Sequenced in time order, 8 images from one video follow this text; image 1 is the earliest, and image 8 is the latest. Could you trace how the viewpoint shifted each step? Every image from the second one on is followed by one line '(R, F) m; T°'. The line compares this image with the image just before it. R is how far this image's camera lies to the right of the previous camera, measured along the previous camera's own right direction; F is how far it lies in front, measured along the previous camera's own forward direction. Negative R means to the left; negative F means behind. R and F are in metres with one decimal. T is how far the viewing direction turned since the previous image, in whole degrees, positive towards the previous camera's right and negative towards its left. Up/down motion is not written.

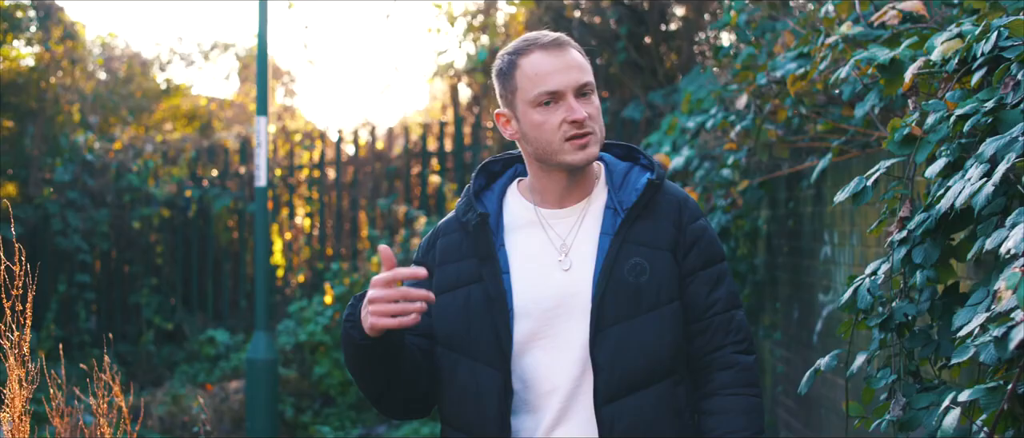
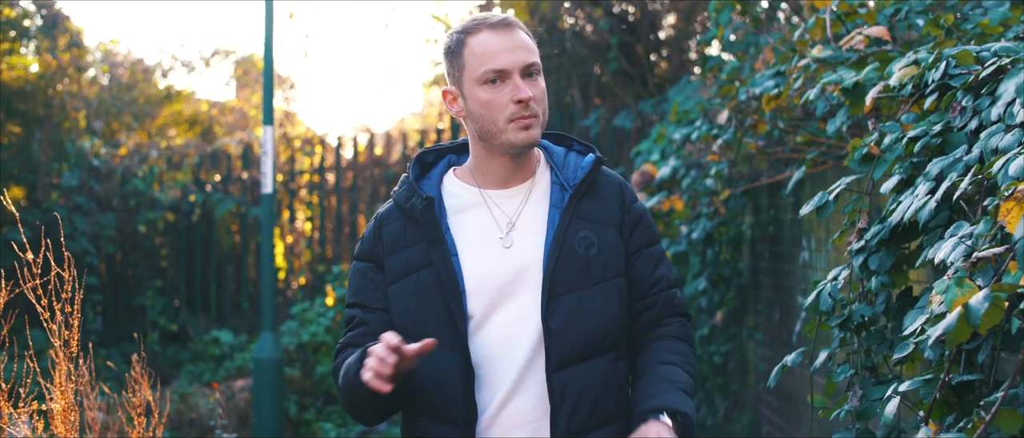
(0.0, -0.3) m; 0°
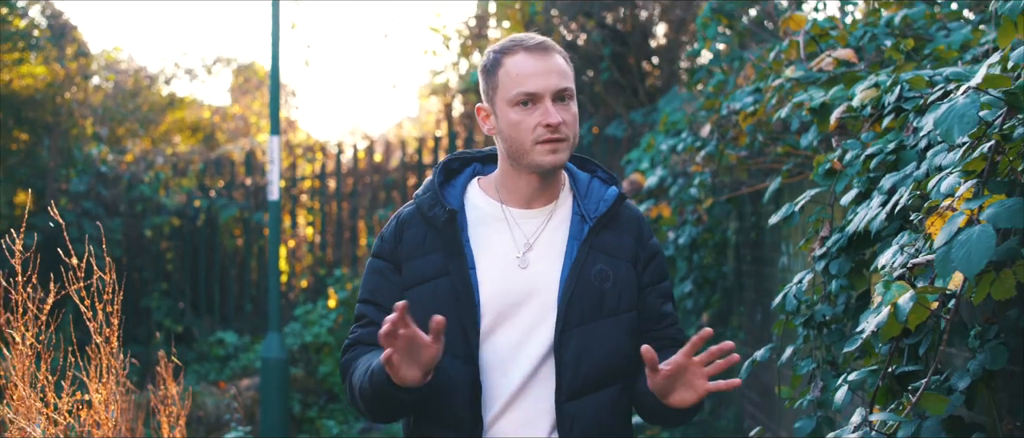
(0.0, -0.3) m; 0°
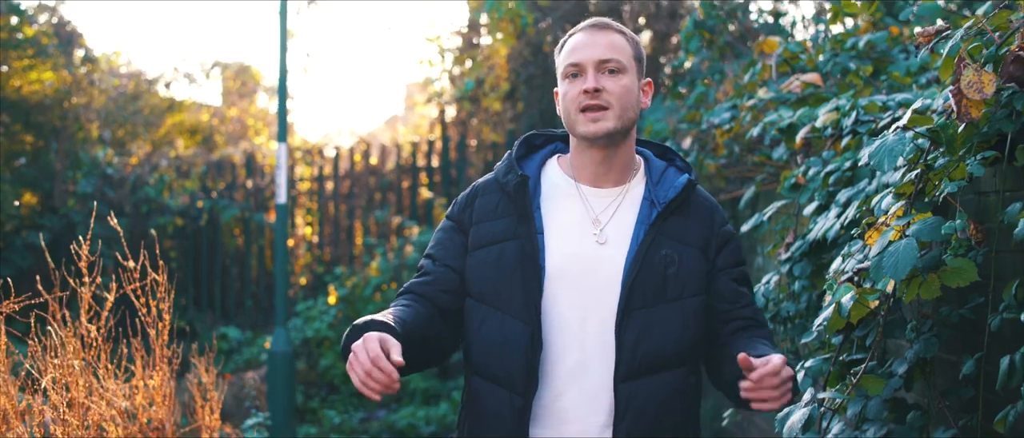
(0.0, -0.5) m; 0°
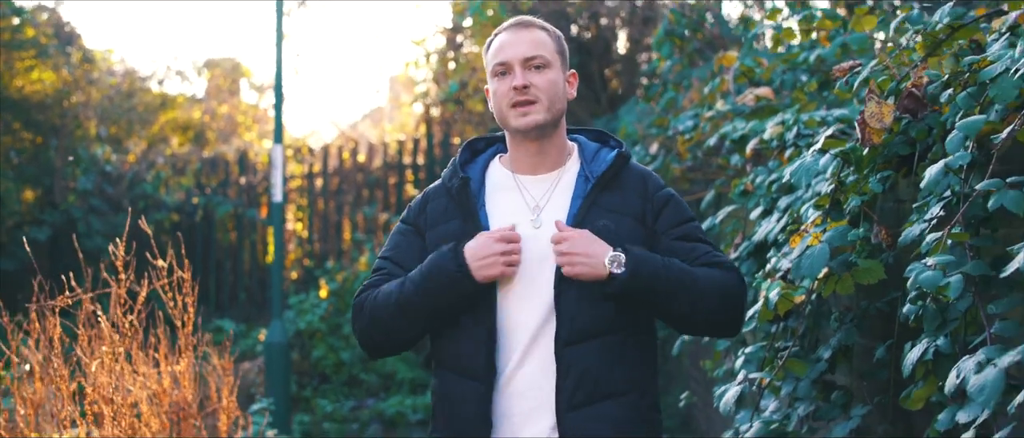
(0.0, -0.5) m; 0°
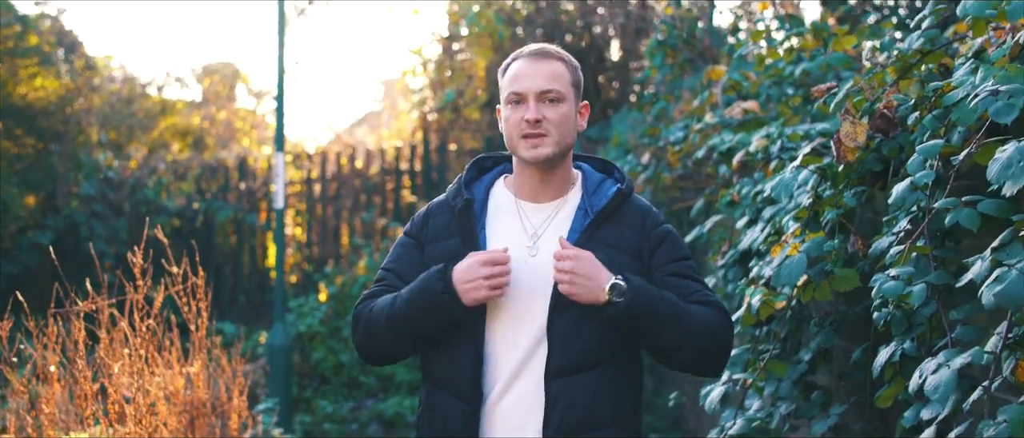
(0.0, -0.2) m; 0°
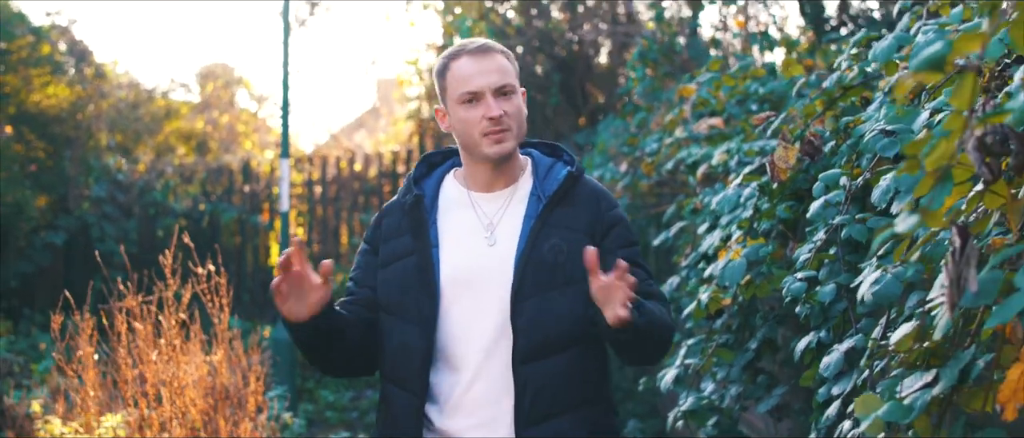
(0.0, -0.6) m; 0°
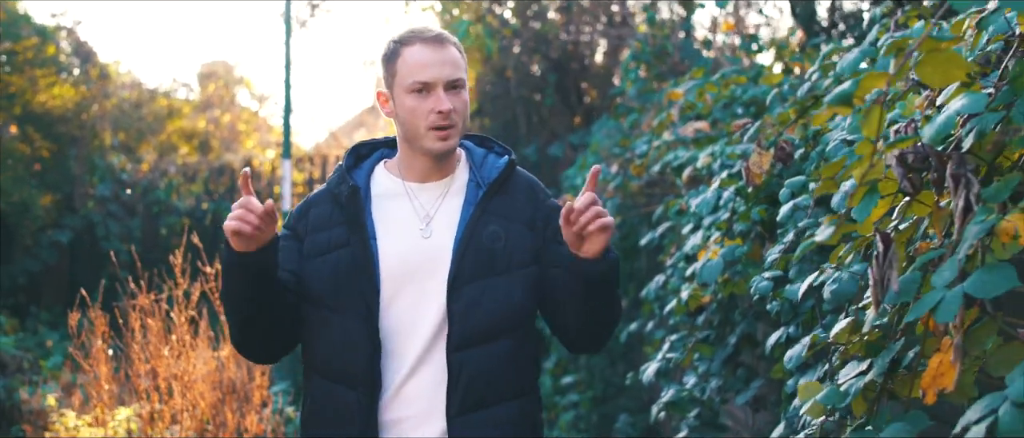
(0.0, -0.2) m; 0°
